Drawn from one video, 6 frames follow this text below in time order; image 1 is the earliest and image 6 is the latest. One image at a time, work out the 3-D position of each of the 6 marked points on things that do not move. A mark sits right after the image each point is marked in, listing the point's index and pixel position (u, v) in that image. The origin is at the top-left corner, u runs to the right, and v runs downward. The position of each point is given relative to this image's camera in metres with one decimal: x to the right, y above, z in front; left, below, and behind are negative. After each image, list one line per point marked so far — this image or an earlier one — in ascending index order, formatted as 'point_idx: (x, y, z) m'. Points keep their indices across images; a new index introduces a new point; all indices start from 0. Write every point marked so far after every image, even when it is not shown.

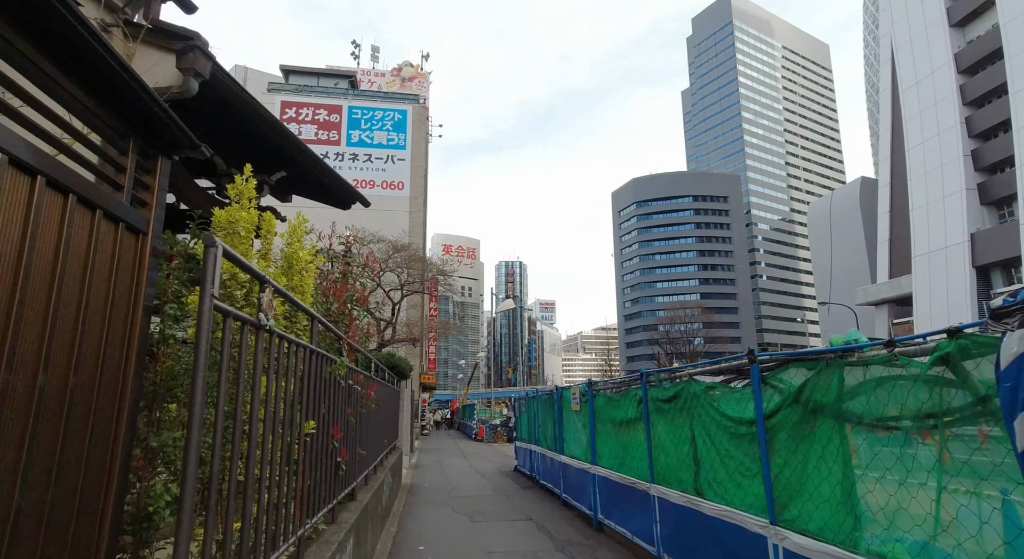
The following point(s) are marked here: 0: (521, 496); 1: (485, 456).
0: (+0.2, -3.9, +9.9) m
1: (-0.9, -5.9, +18.2) m
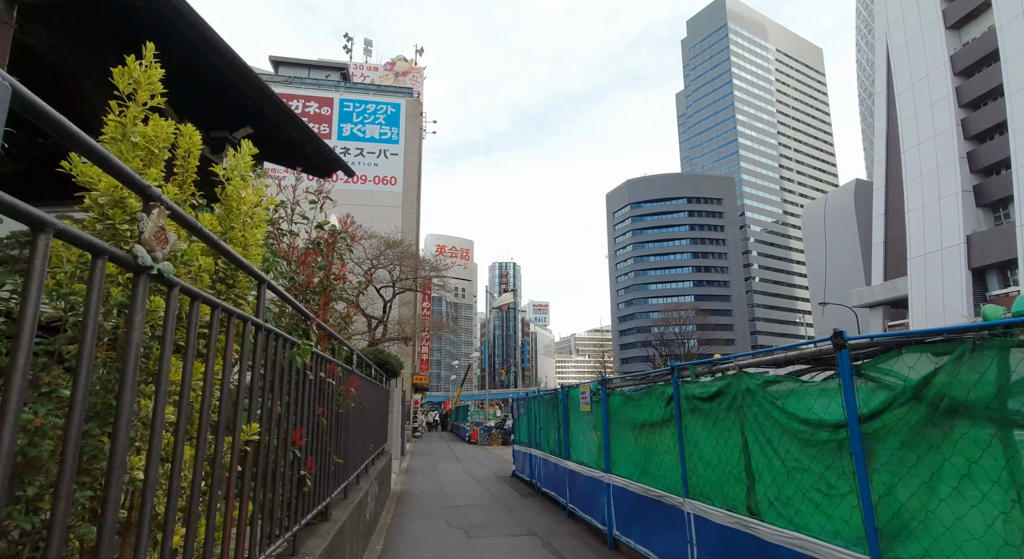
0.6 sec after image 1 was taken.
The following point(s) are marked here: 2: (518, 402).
0: (+0.2, -3.7, +9.1) m
1: (-1.0, -5.7, +17.3) m
2: (+0.2, -2.7, +12.3) m
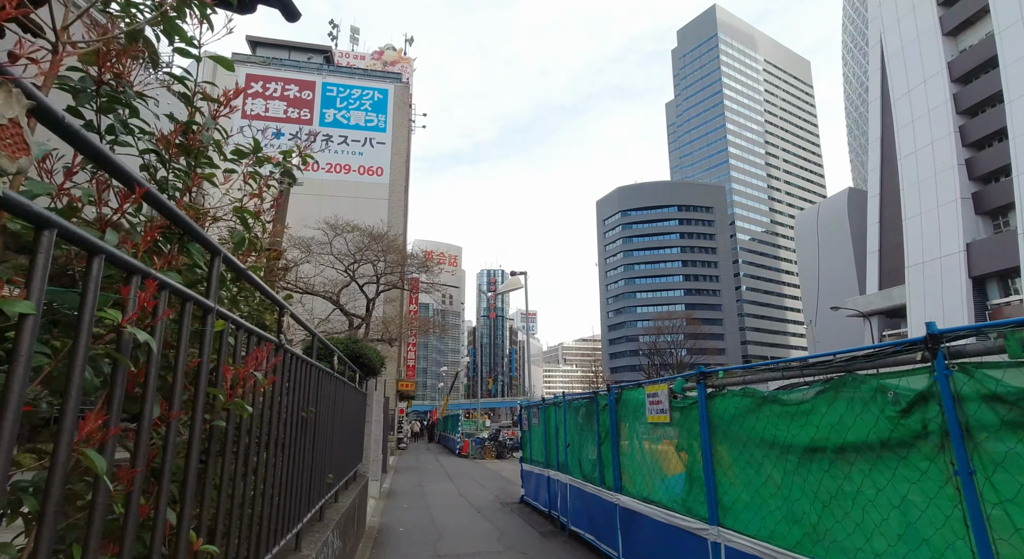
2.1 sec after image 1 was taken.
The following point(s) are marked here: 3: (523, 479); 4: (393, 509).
0: (+0.4, -3.3, +6.8) m
1: (-1.0, -5.4, +14.9) m
2: (+0.3, -2.3, +10.0) m
3: (+0.2, -3.6, +9.9) m
4: (-2.2, -4.2, +10.2) m
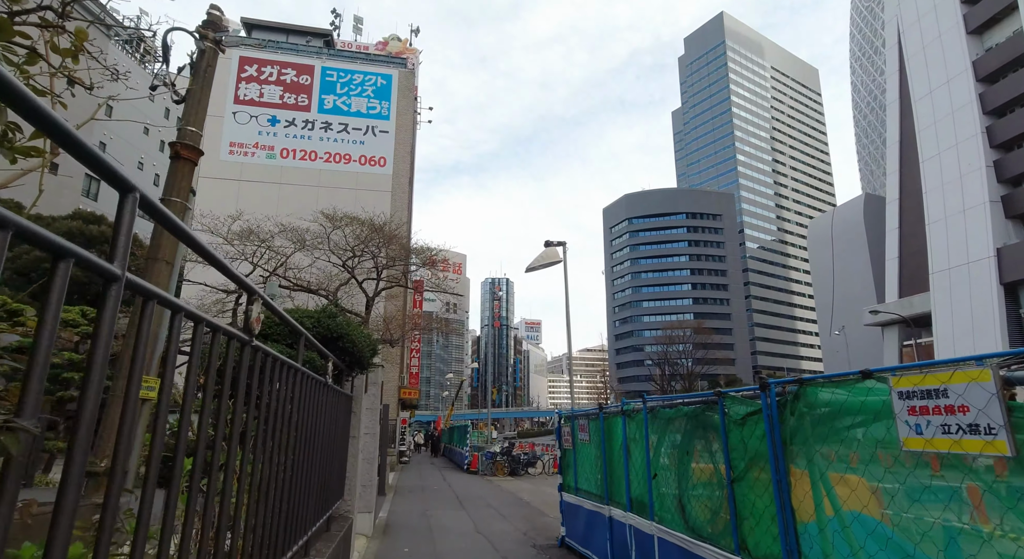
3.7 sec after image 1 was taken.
0: (+0.9, -2.8, +4.3) m
1: (-0.5, -5.0, +12.4) m
2: (+0.8, -1.9, +7.5) m
3: (+0.7, -3.2, +7.4) m
4: (-1.7, -3.8, +7.7) m
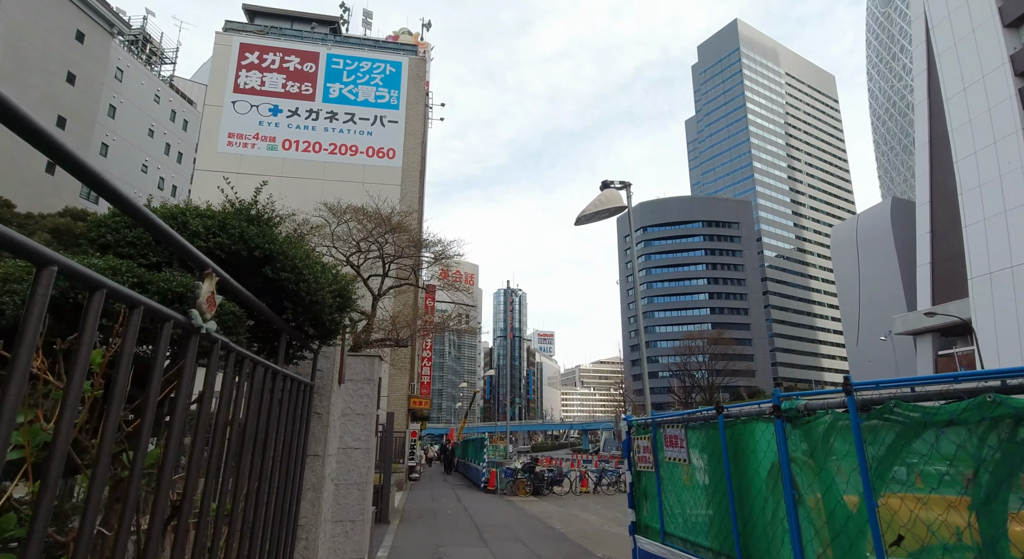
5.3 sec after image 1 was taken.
0: (+1.3, -2.2, +1.9) m
1: (+0.1, -4.6, +10.0) m
2: (+1.3, -1.3, +5.1) m
3: (+1.2, -2.6, +5.0) m
4: (-1.2, -3.3, +5.4) m
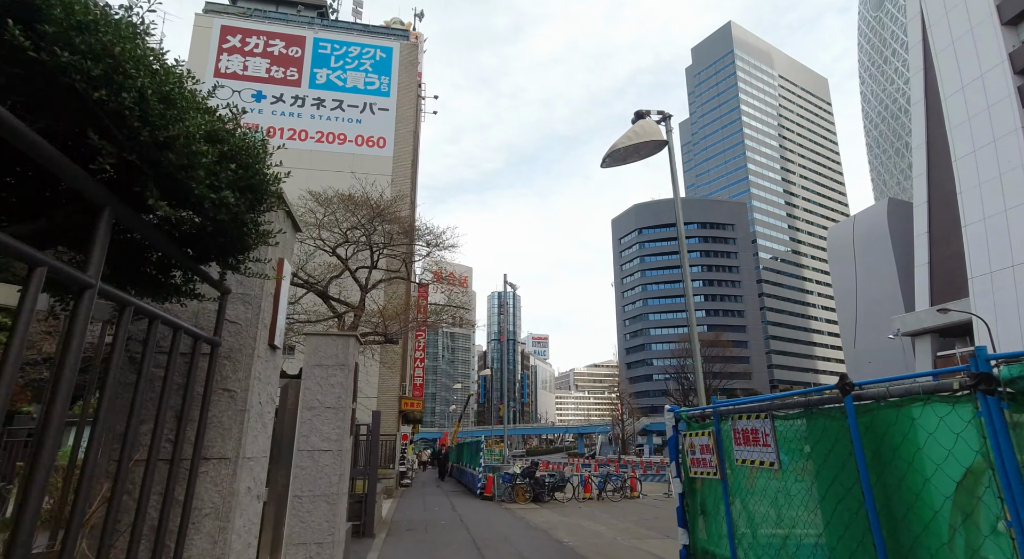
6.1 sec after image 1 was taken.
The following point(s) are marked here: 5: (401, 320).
0: (+1.4, -1.8, +0.5) m
1: (+0.2, -4.3, +8.6) m
2: (+1.4, -0.9, +3.8) m
3: (+1.3, -2.2, +3.7) m
4: (-1.1, -2.9, +4.0) m
5: (-3.5, -1.3, +17.6) m
